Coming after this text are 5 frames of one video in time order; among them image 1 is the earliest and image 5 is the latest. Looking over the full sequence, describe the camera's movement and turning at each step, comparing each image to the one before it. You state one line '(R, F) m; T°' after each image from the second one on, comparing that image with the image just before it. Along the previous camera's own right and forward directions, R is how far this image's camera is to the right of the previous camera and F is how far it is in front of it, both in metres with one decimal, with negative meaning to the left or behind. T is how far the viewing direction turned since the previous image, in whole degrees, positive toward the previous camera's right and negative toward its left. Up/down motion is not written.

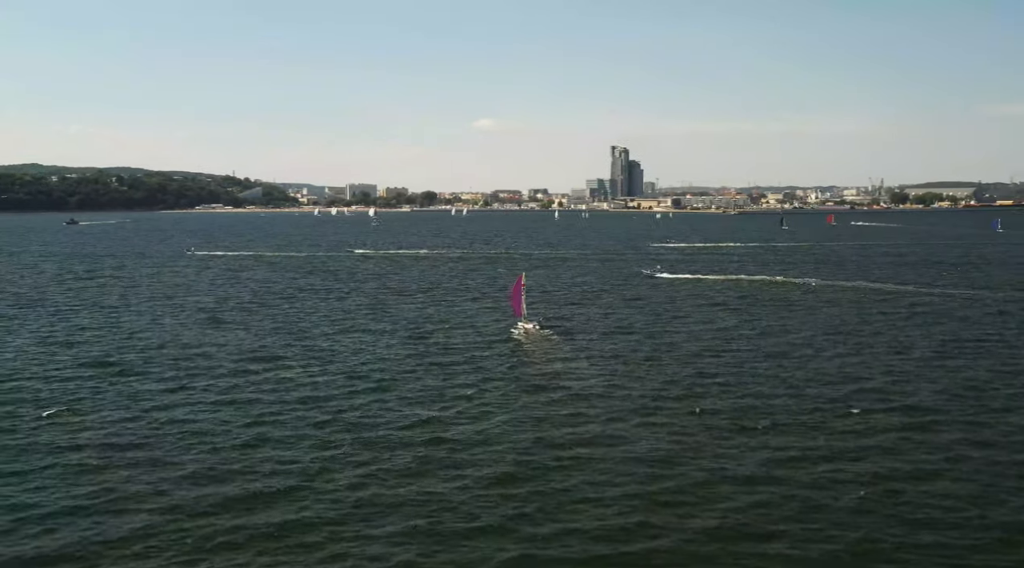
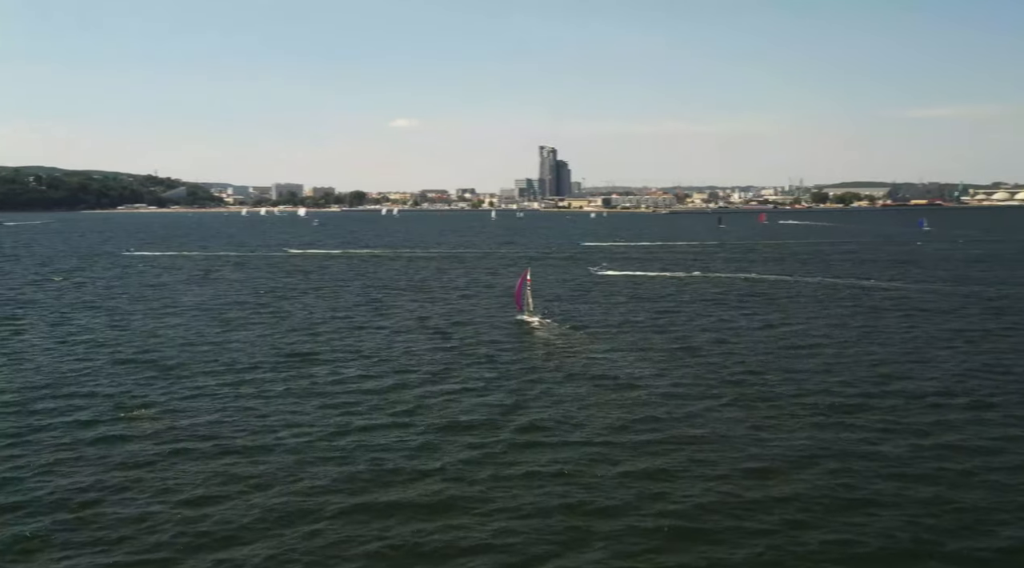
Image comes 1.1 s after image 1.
(-4.5, -0.2) m; +3°
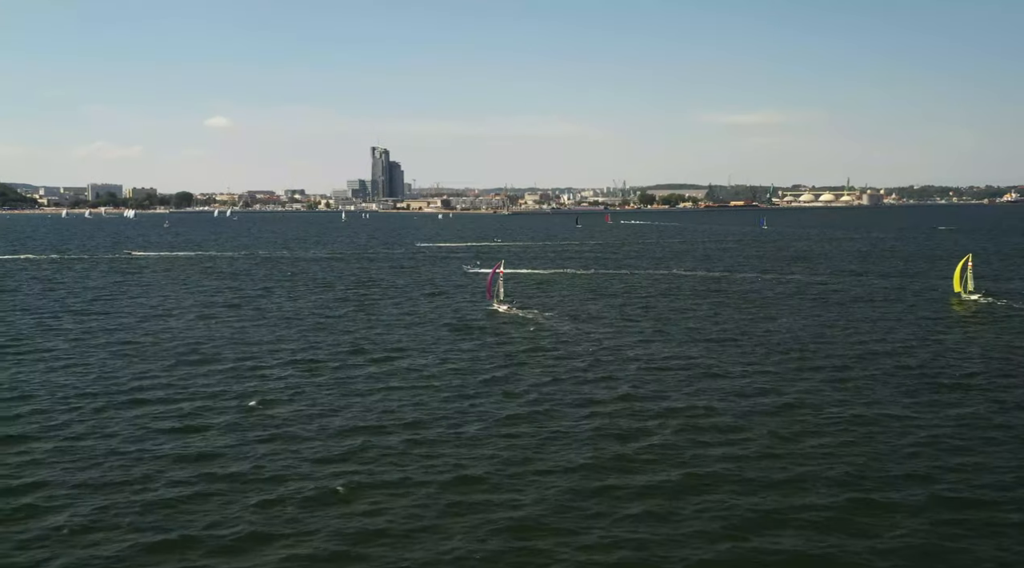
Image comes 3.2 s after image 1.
(-8.1, +0.2) m; +8°
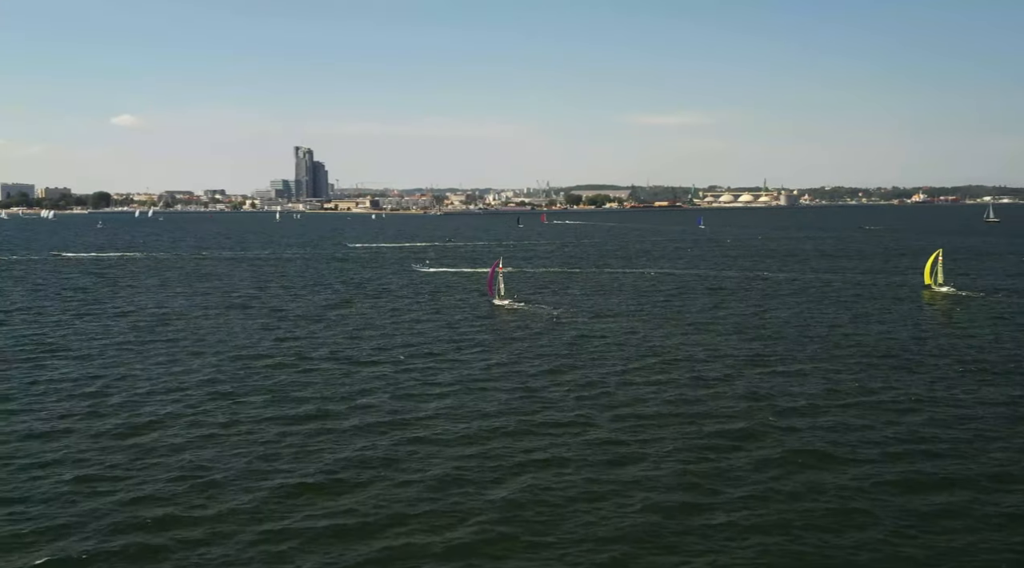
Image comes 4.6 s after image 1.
(-5.1, 0.0) m; +3°
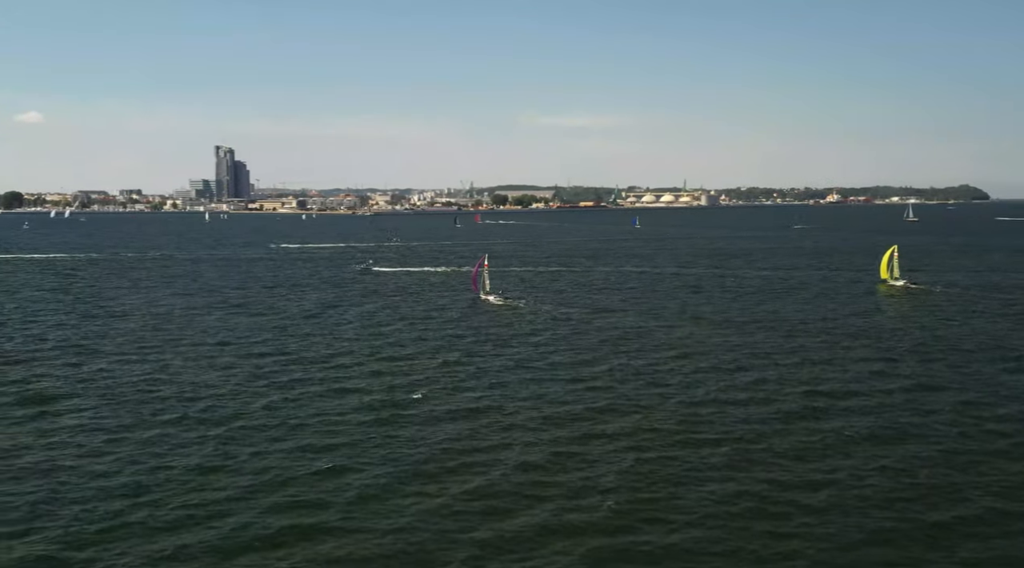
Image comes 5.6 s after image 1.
(-4.5, -0.3) m; +4°
